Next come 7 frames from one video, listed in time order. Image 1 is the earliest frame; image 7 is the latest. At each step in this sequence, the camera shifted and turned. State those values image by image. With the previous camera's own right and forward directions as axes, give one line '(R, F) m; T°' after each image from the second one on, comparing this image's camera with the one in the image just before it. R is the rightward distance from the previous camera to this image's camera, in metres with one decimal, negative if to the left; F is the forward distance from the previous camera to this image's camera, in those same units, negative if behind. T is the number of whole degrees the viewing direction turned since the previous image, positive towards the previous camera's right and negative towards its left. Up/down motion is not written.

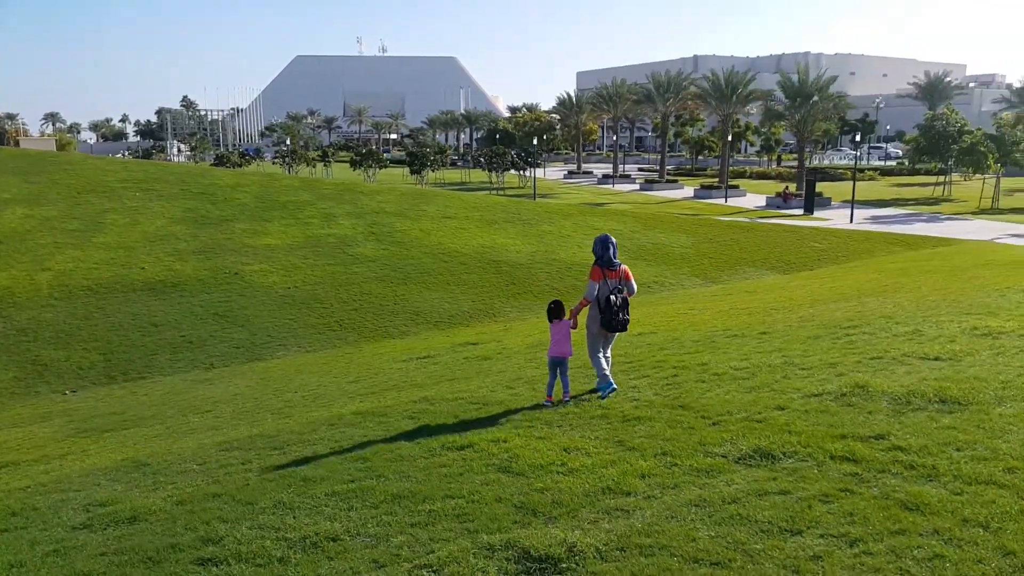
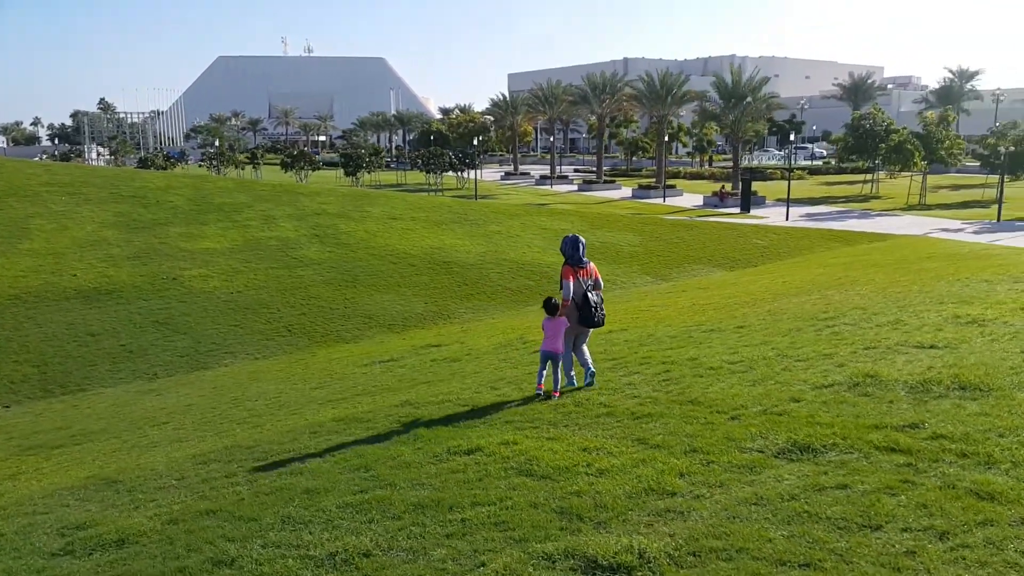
(-0.5, +0.3) m; +5°
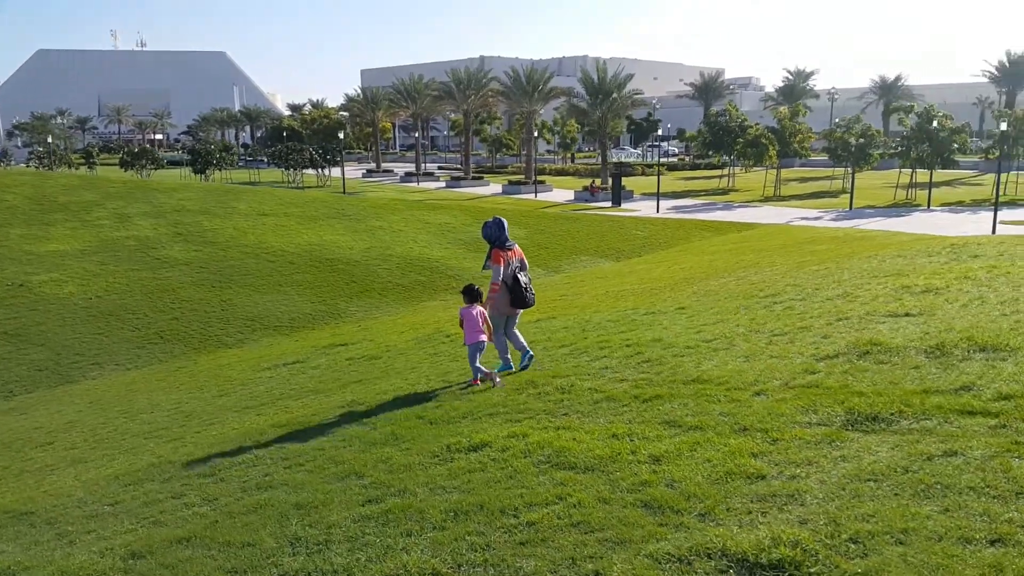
(-0.9, +0.7) m; +10°
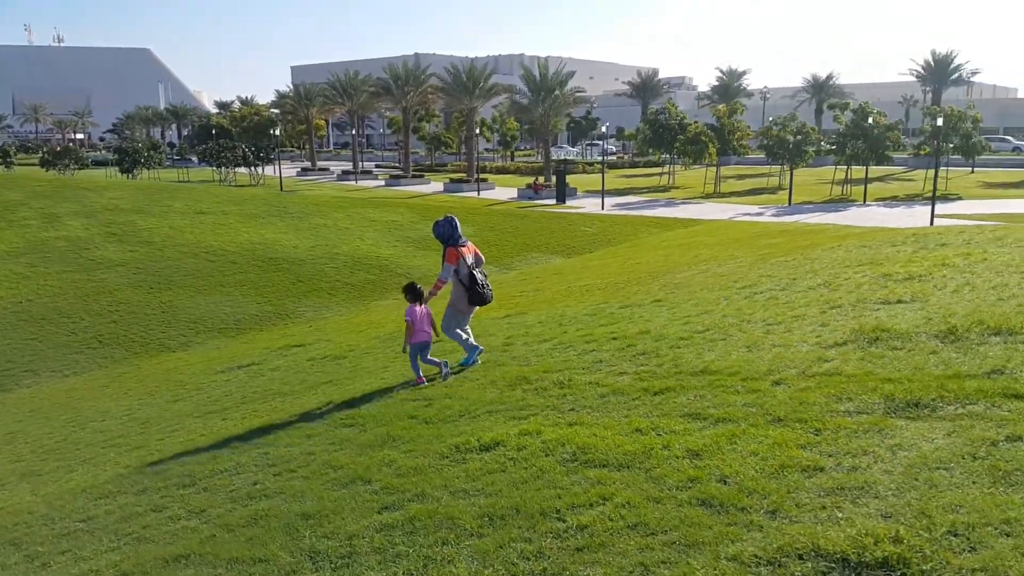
(-0.4, +0.3) m; +4°
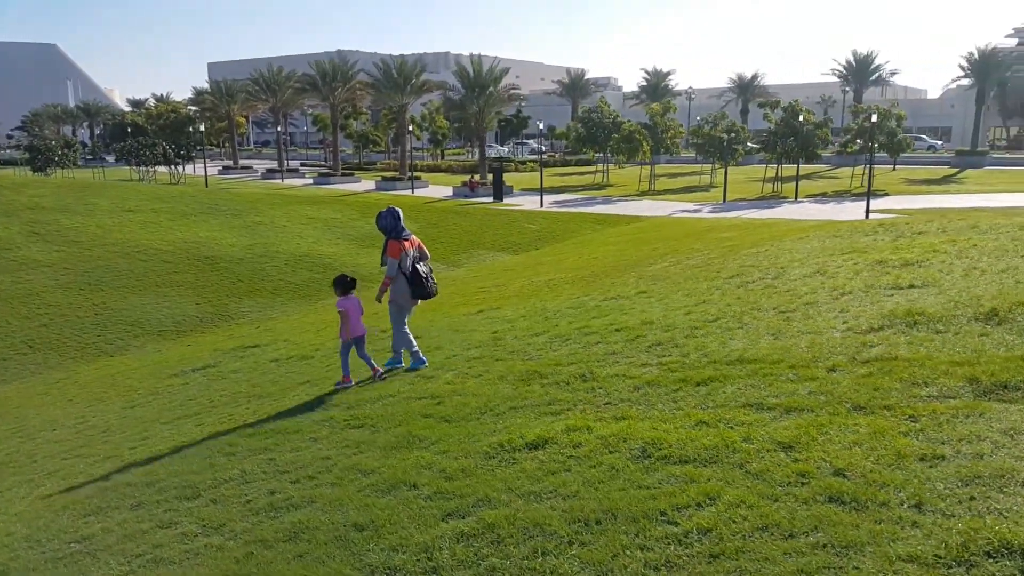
(-0.7, +0.4) m; +5°
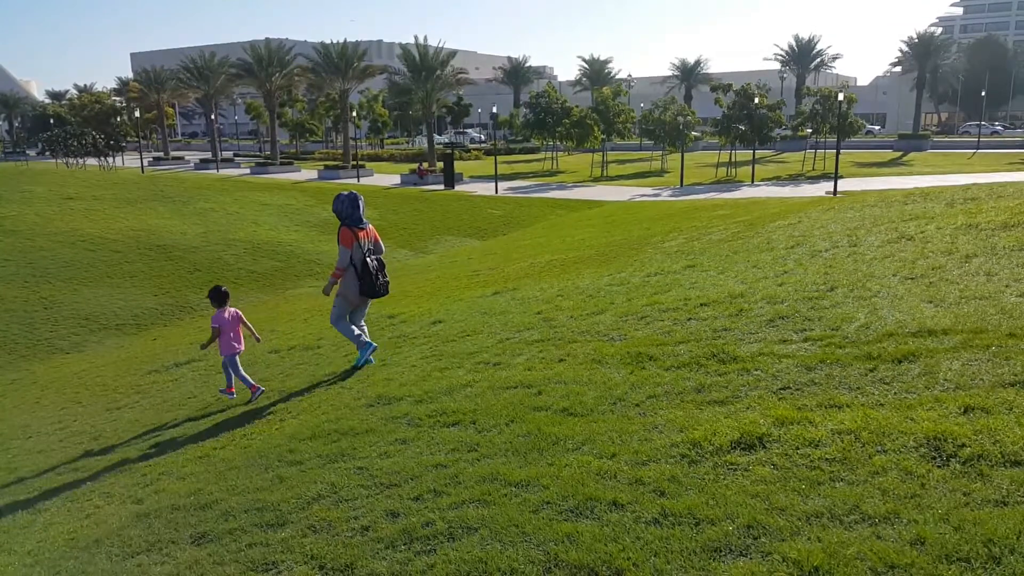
(-1.1, +1.1) m; +4°
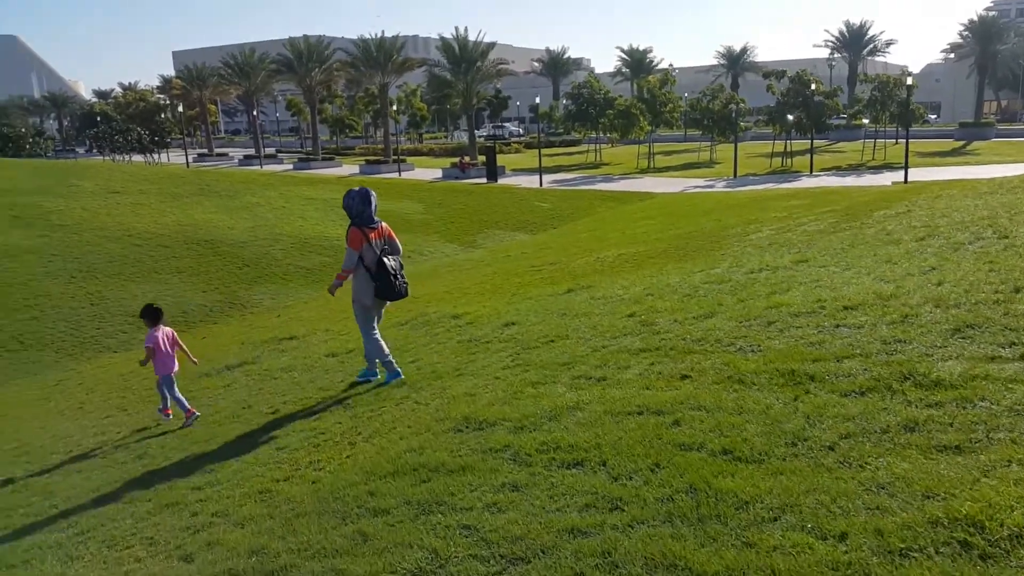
(-0.5, +1.0) m; -3°
